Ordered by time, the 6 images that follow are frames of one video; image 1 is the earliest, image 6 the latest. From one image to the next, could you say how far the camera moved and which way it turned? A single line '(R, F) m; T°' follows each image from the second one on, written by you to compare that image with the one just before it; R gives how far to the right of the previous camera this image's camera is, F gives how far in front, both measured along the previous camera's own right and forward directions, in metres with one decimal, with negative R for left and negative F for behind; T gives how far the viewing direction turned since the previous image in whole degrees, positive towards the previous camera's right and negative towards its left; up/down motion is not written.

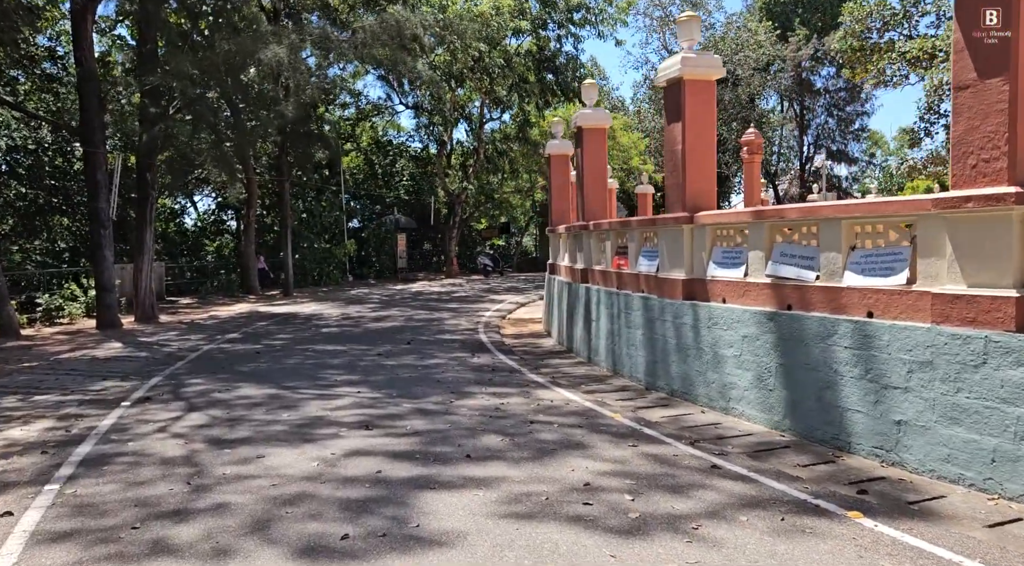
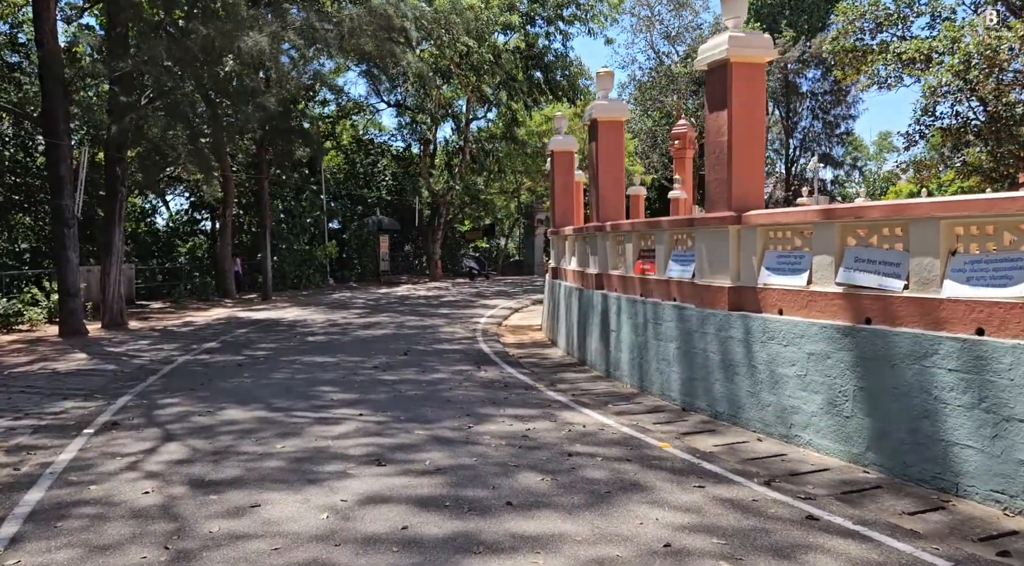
(-0.5, +1.4) m; +1°
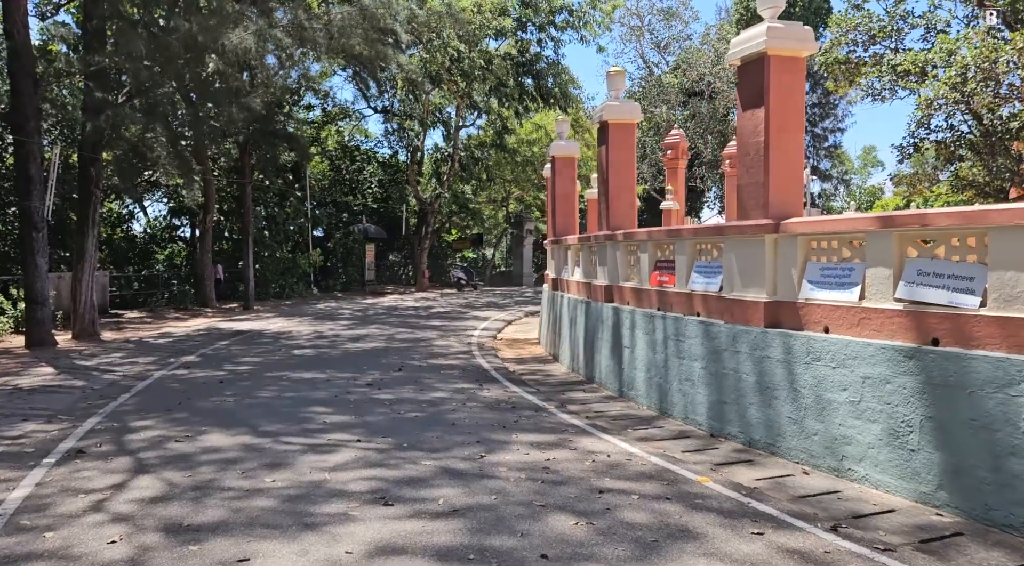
(-0.3, +1.0) m; +1°
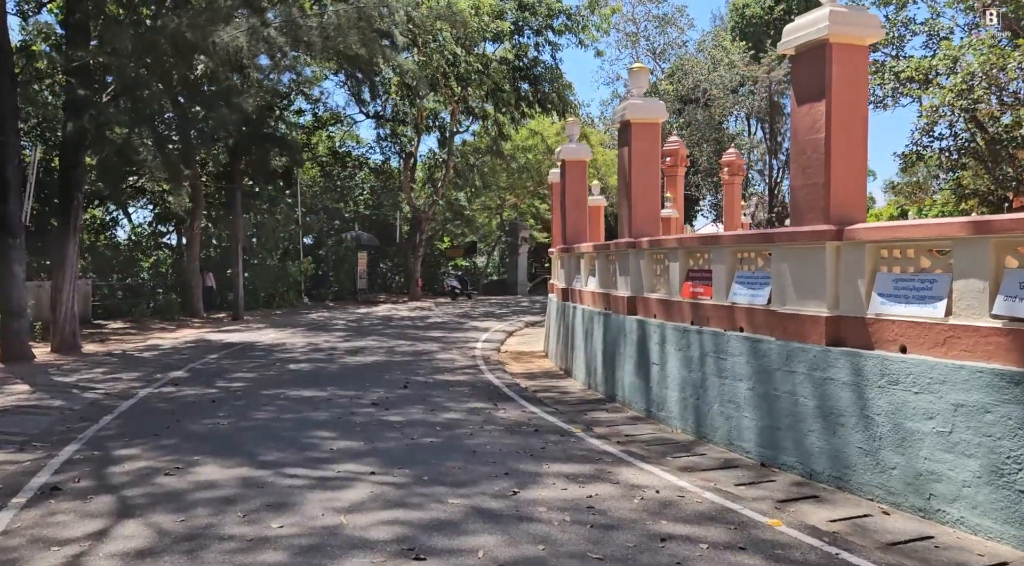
(-0.4, +1.0) m; +1°
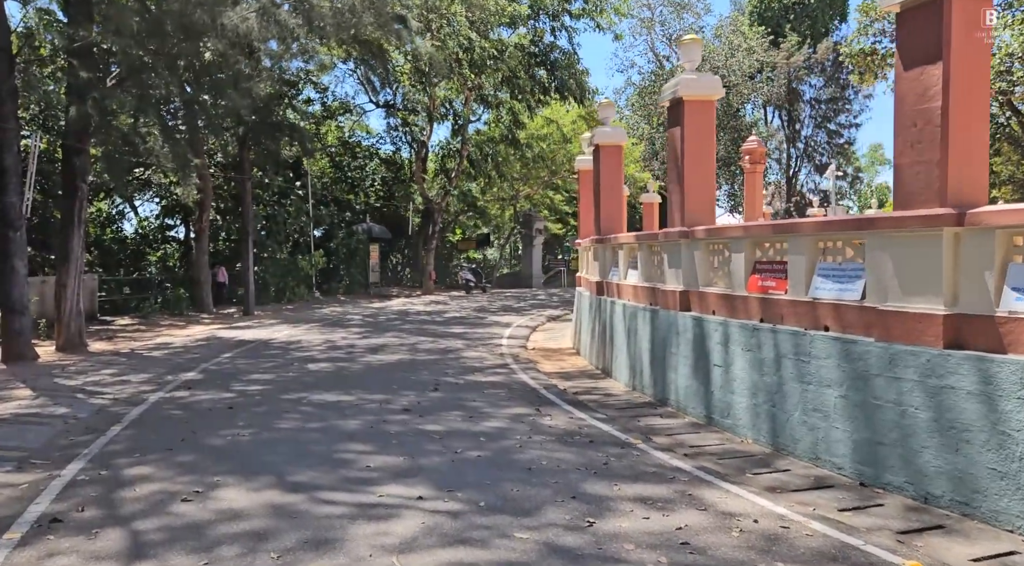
(-0.4, +1.1) m; 0°
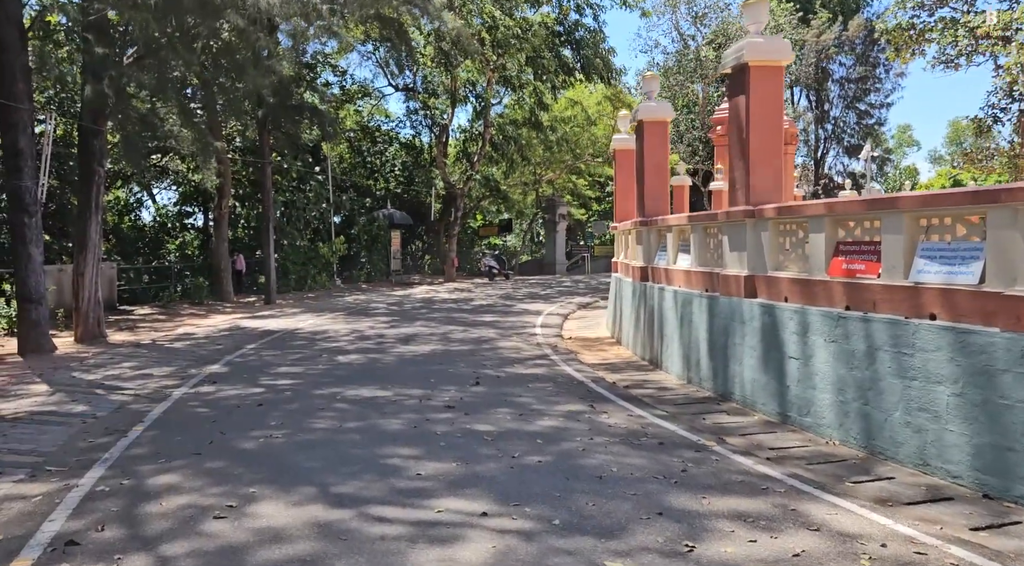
(-0.4, +0.9) m; -1°
